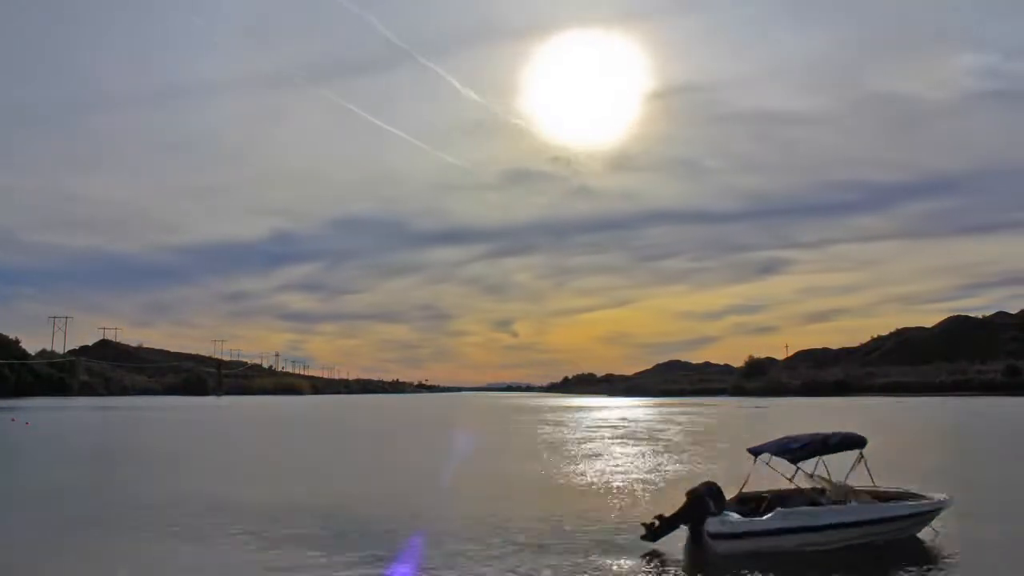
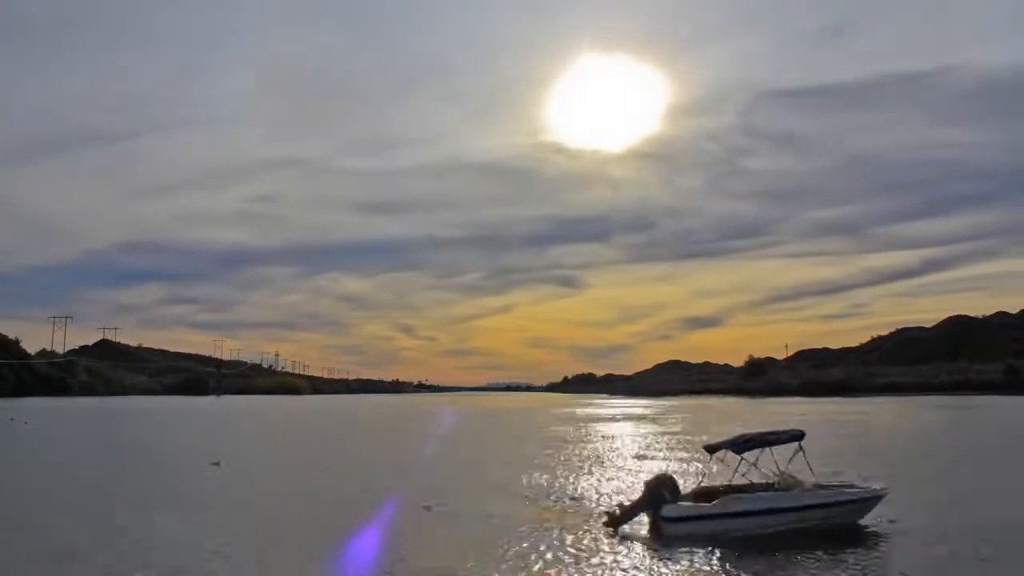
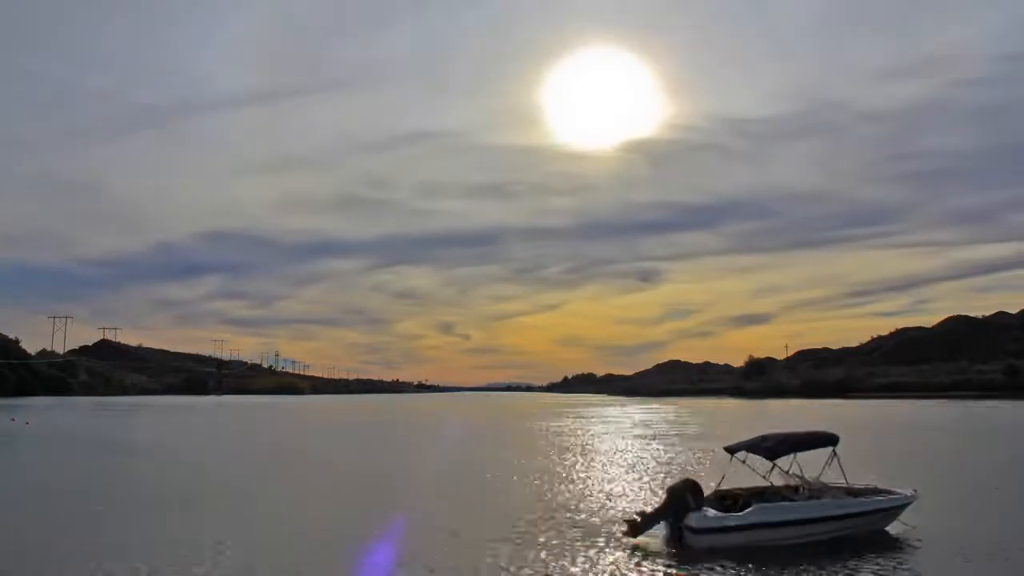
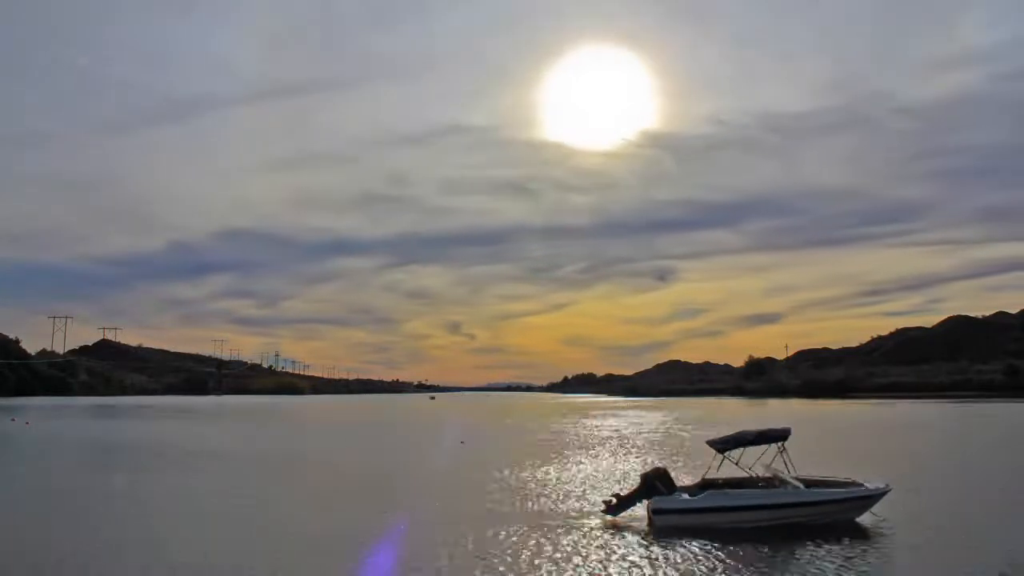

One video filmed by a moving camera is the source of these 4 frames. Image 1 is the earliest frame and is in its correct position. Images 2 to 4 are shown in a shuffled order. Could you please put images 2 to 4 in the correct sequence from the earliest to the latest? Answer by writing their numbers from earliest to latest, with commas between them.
4, 3, 2
